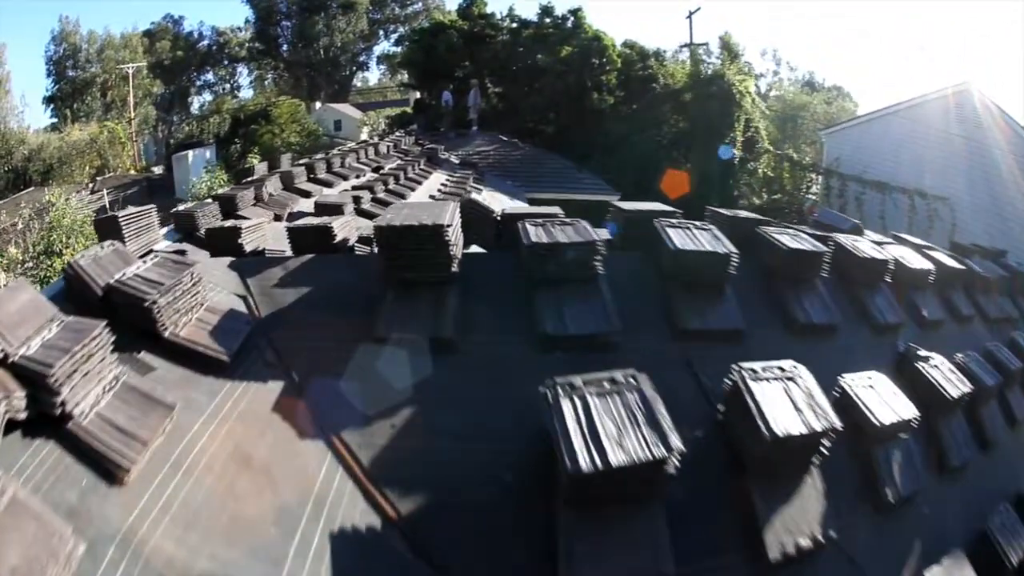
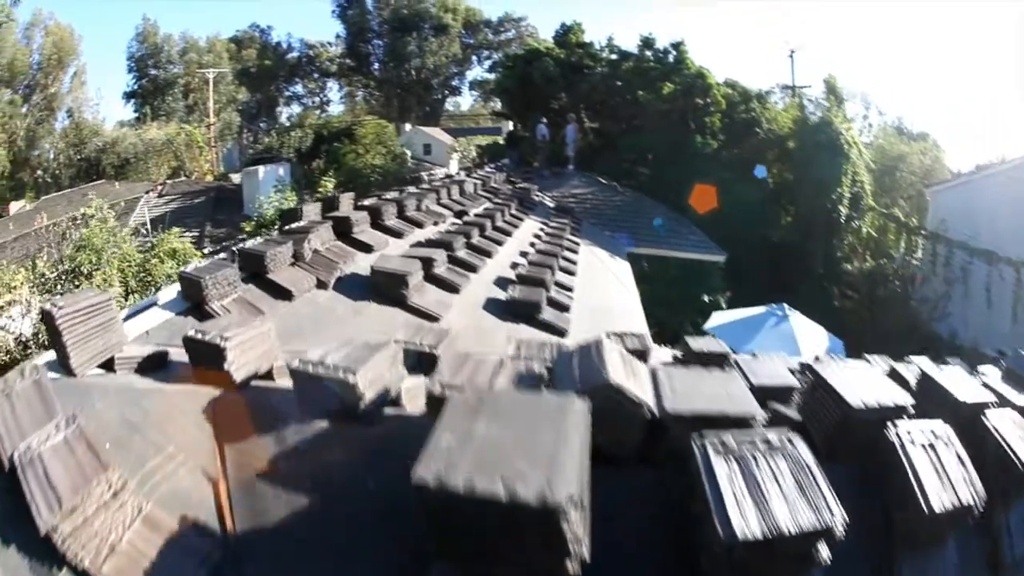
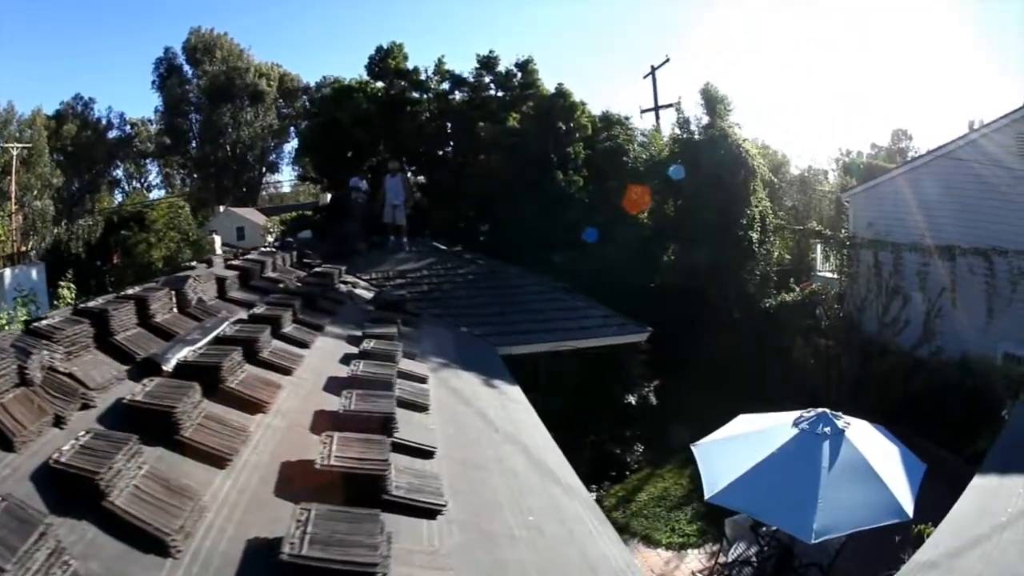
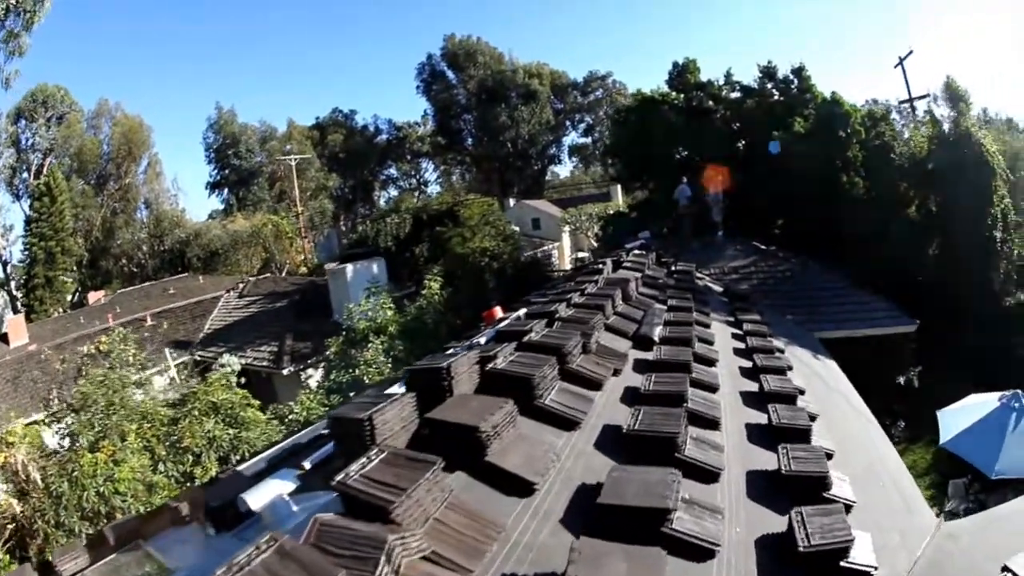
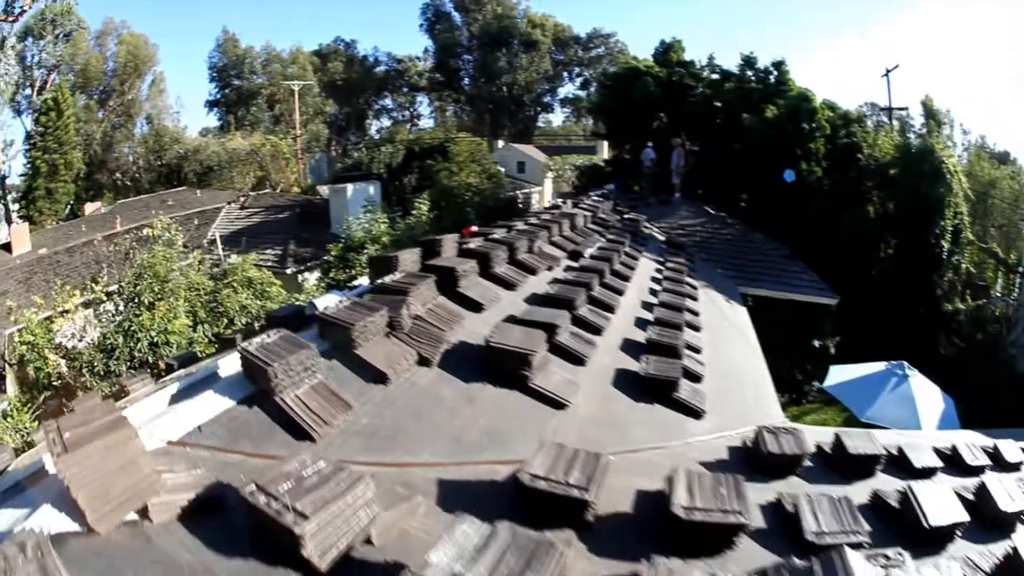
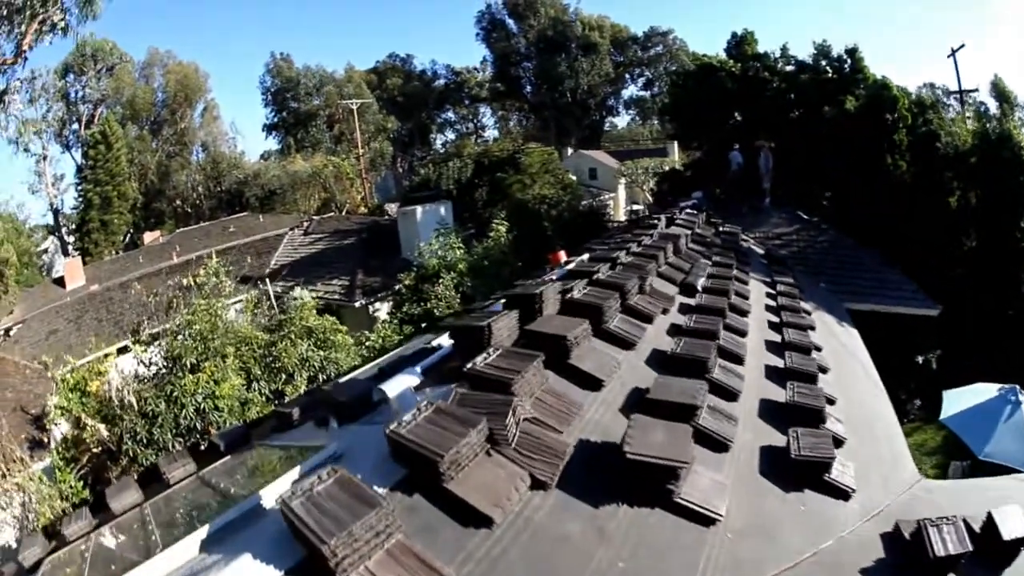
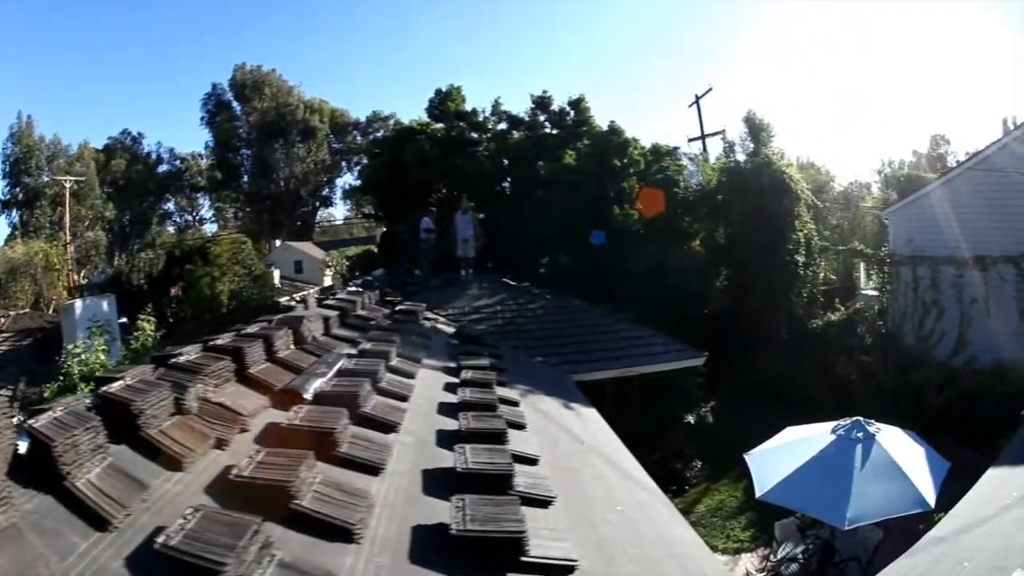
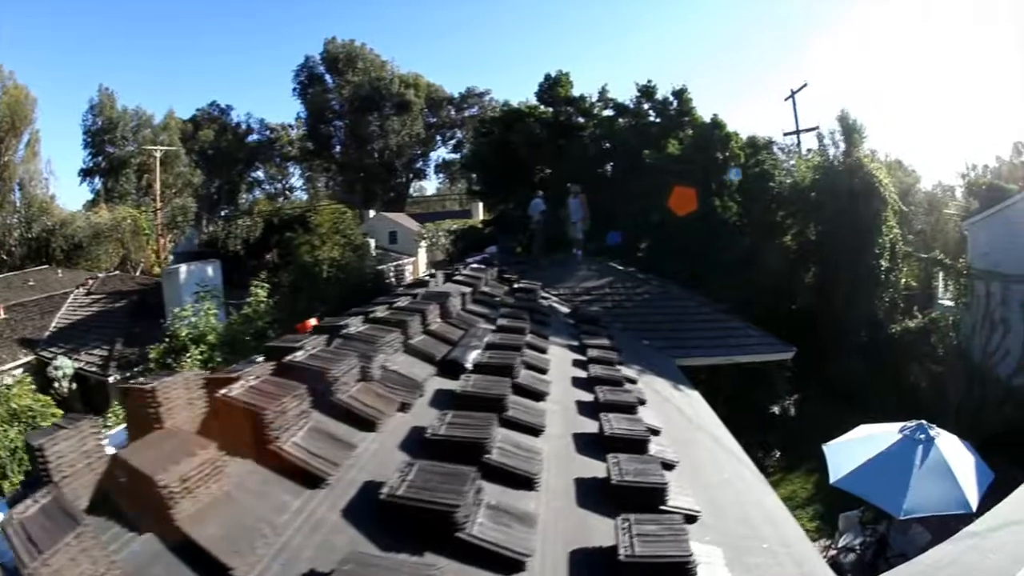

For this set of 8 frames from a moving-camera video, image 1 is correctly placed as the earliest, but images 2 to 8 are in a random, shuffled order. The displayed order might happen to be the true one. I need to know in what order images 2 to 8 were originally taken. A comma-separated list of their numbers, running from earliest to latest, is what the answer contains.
2, 5, 6, 4, 8, 7, 3
